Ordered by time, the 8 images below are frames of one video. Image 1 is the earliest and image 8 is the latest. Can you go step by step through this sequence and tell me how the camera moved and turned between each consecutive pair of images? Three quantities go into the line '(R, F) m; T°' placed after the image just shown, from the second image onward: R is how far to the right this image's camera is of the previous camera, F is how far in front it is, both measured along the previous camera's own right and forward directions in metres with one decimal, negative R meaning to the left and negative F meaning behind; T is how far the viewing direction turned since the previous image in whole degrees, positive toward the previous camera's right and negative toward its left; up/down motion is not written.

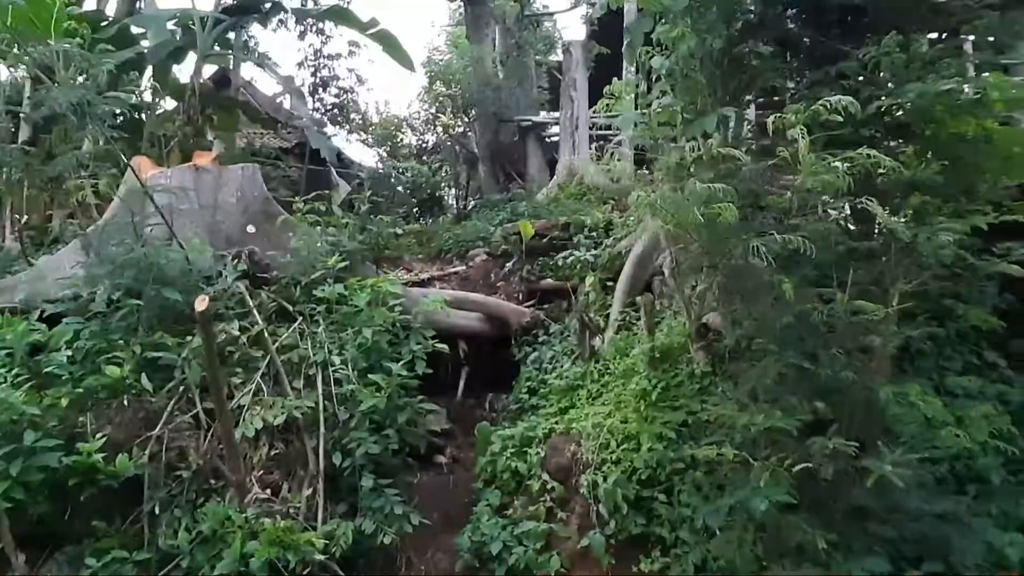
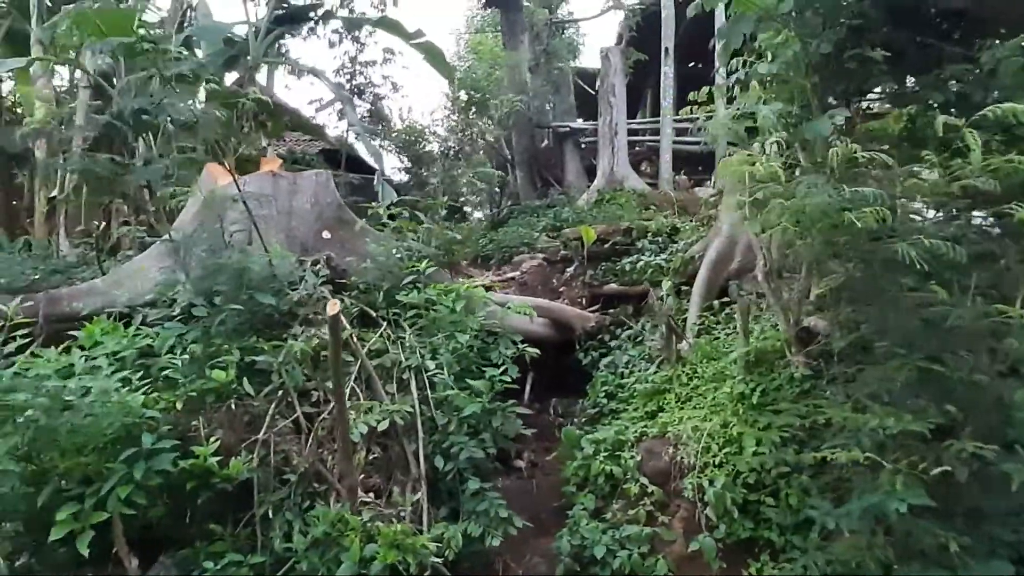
(-0.5, 0.0) m; 0°
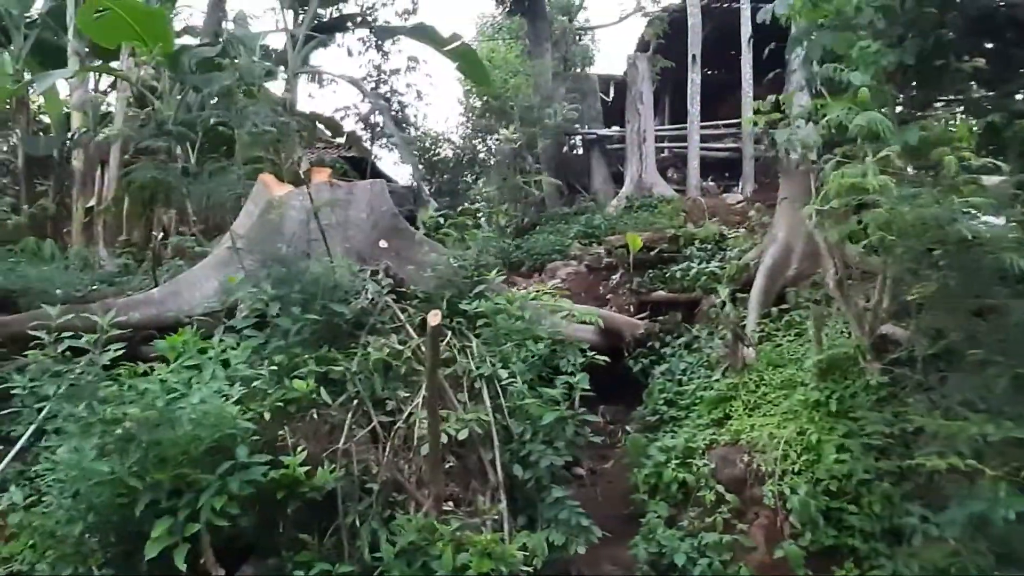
(-0.4, 0.0) m; 0°
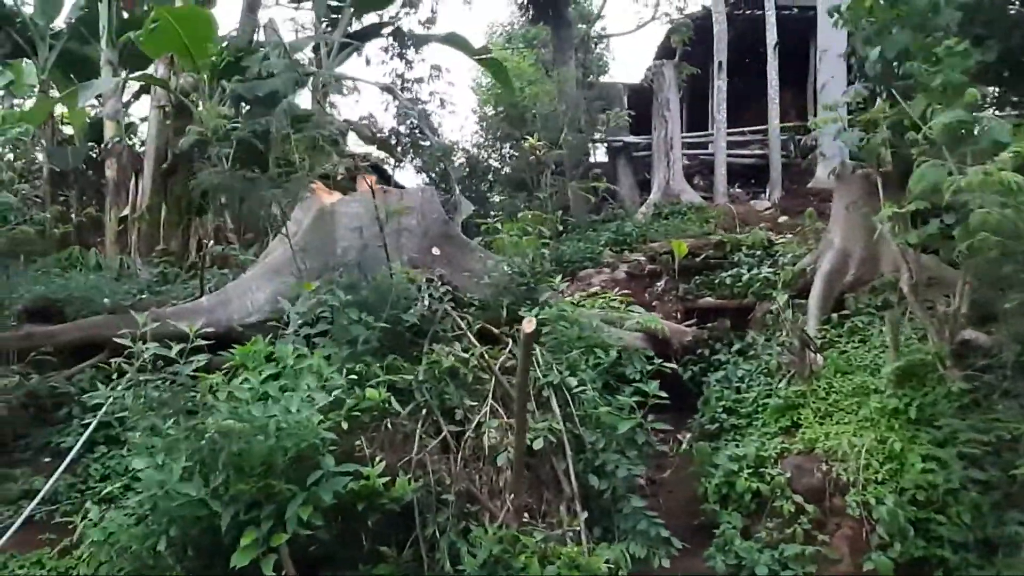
(-0.4, +0.1) m; 0°
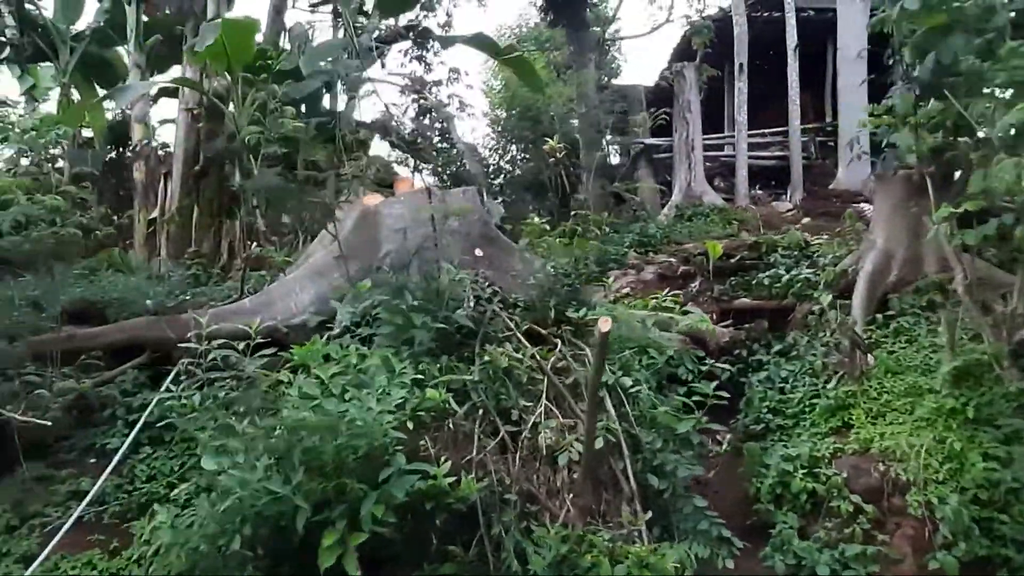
(-0.3, 0.0) m; 0°
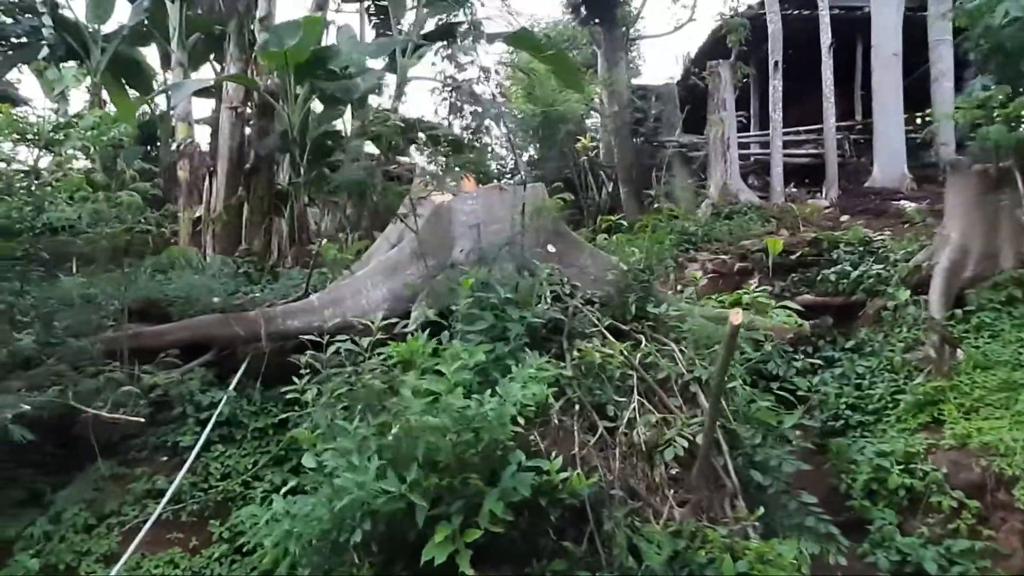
(-0.5, 0.0) m; 0°
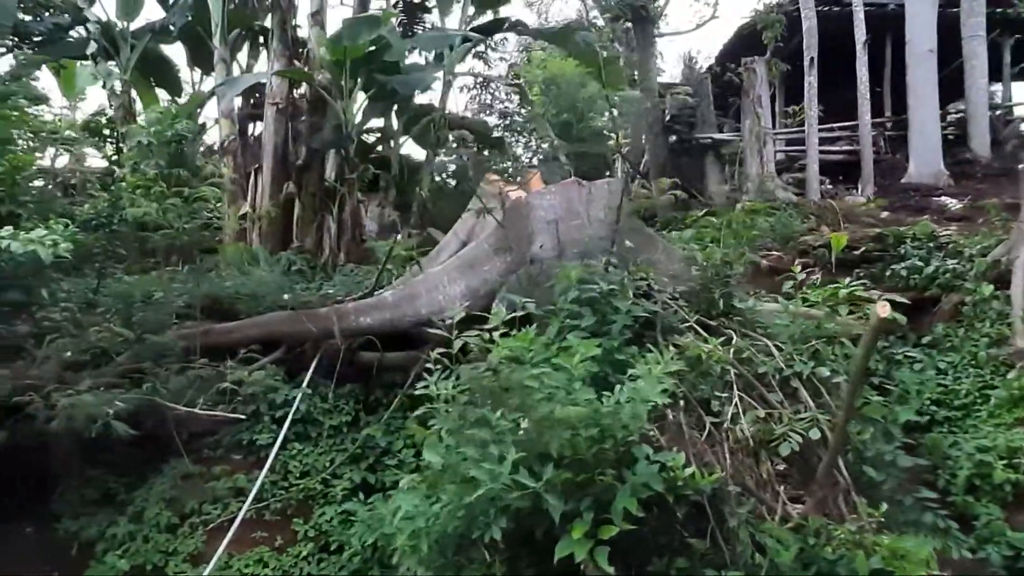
(-0.6, 0.0) m; 0°
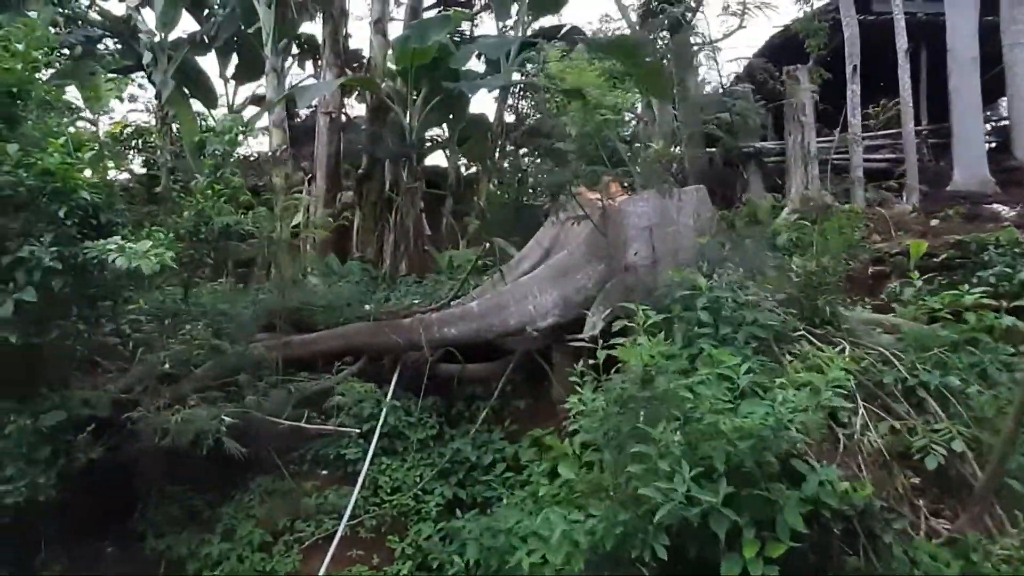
(-0.6, +0.1) m; 0°
